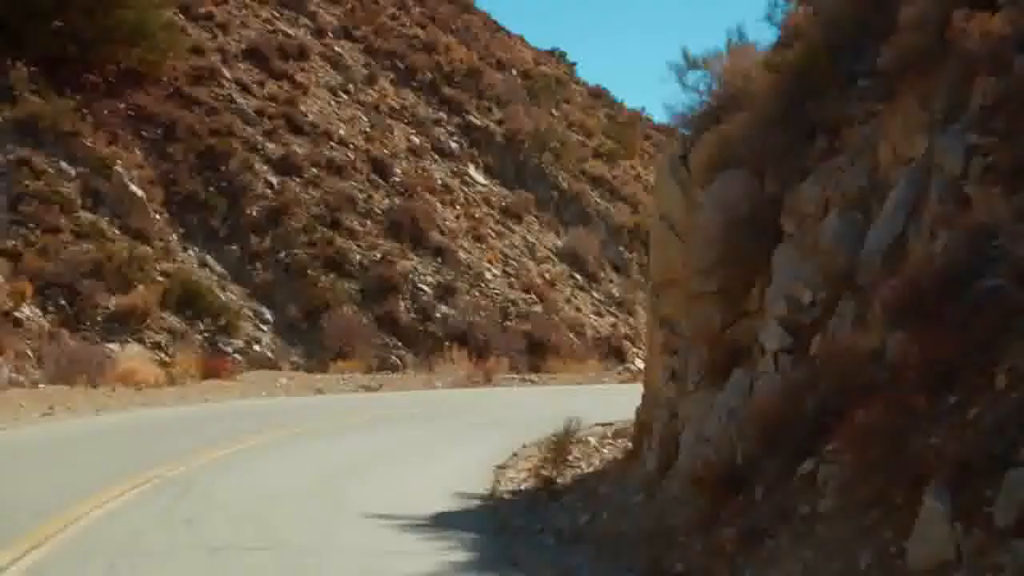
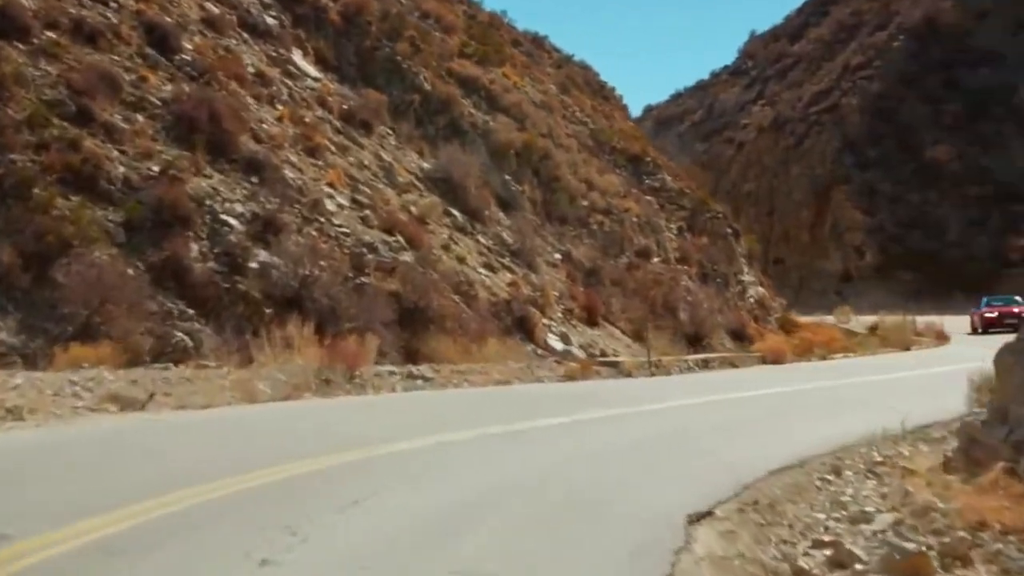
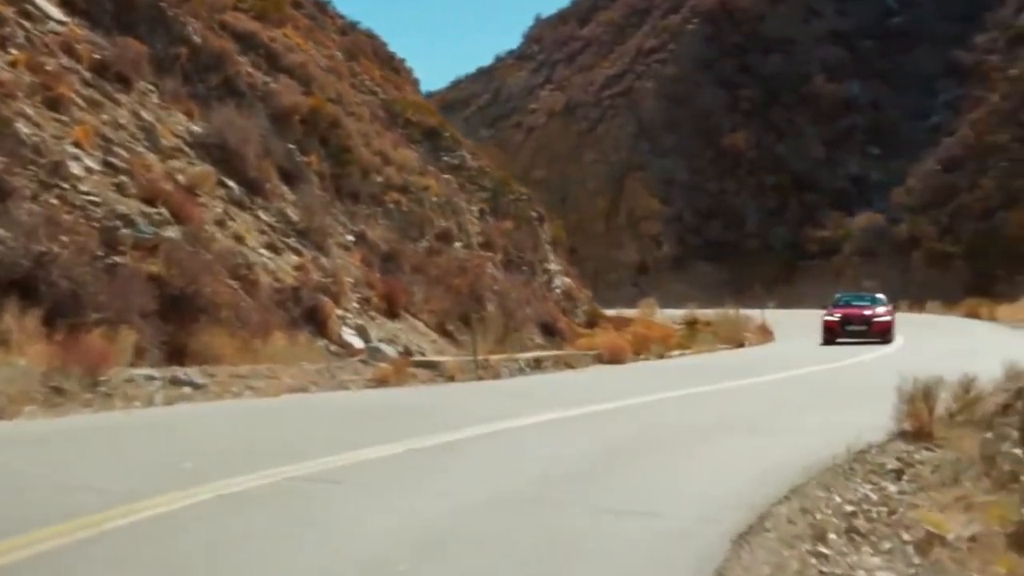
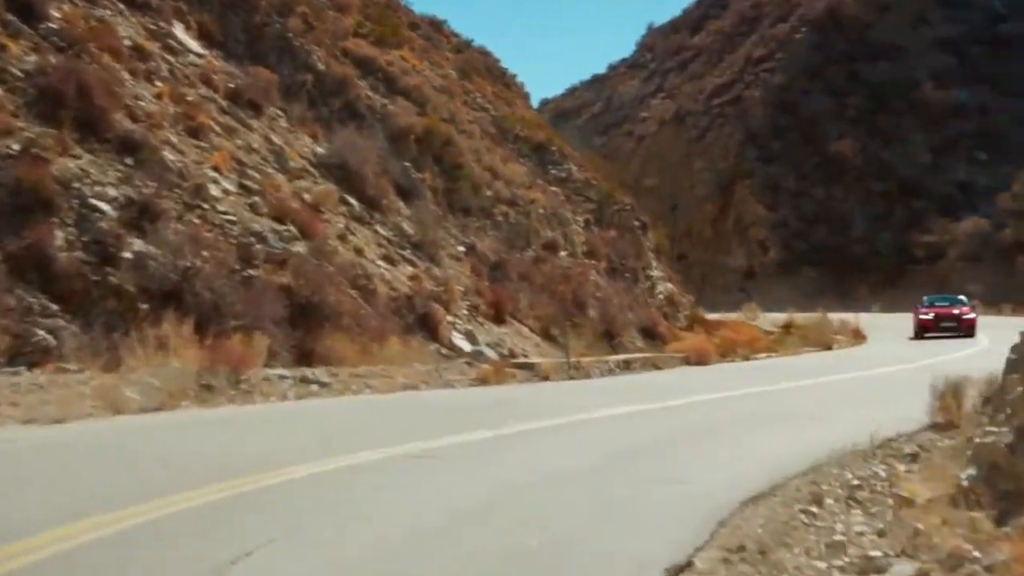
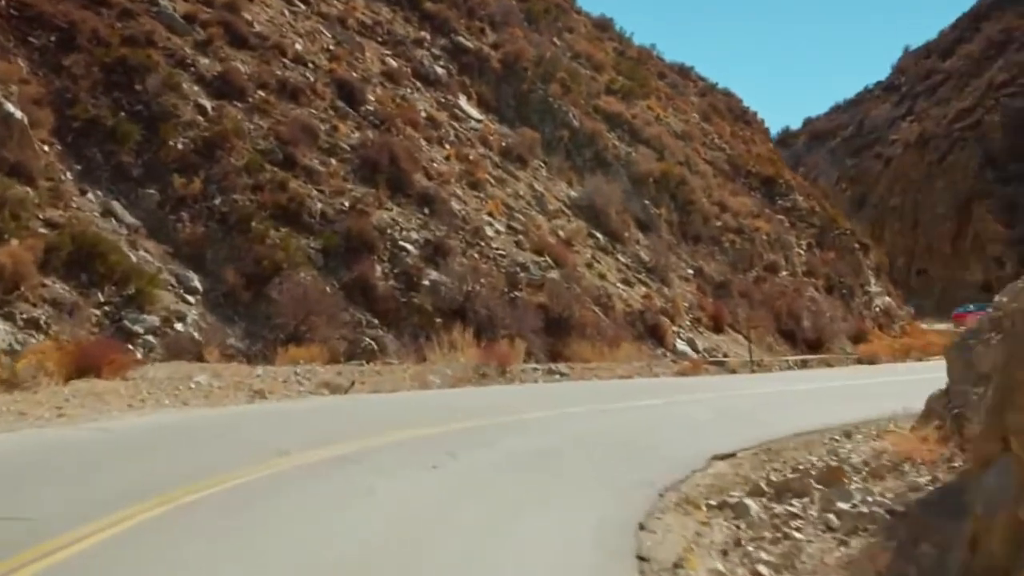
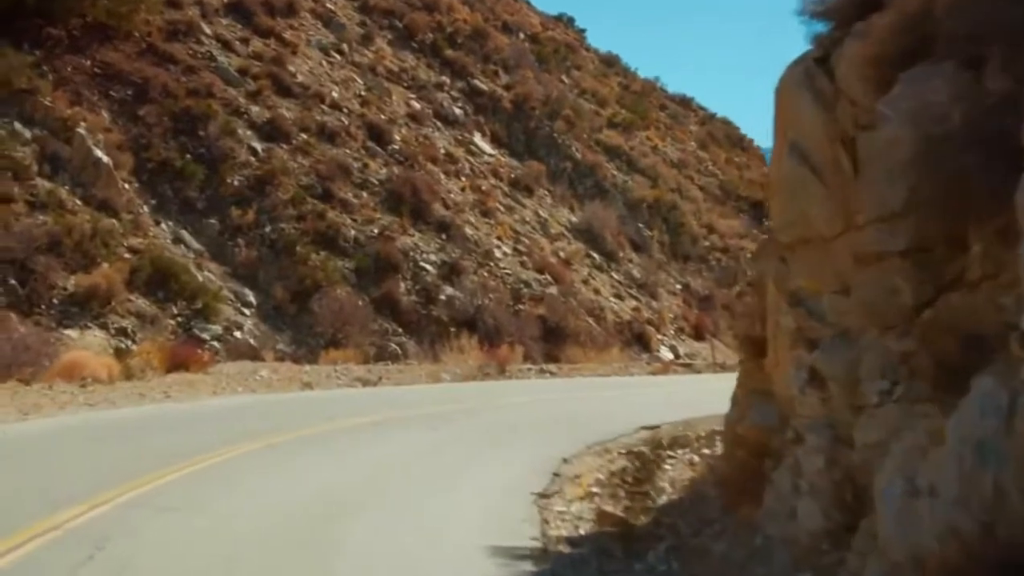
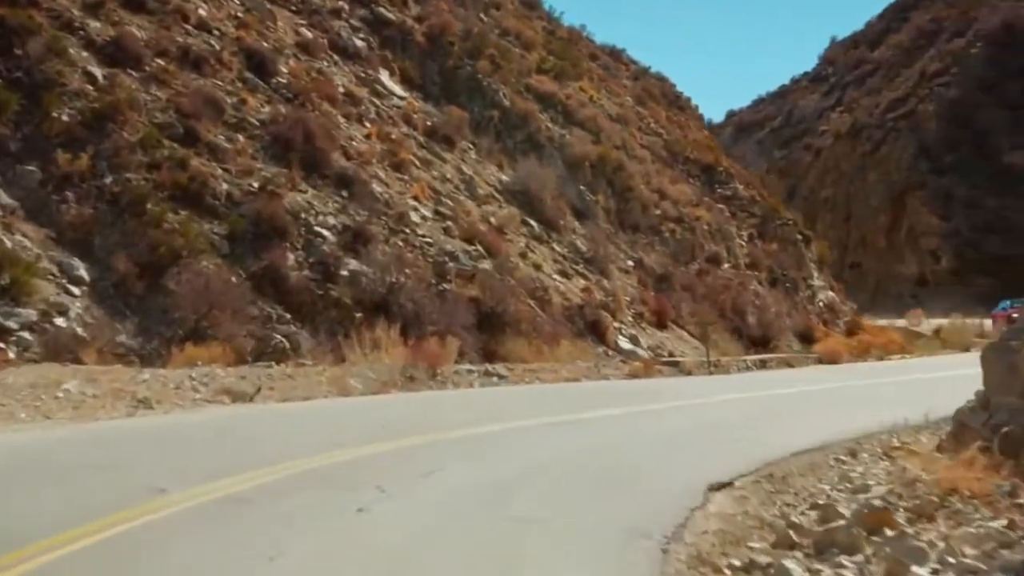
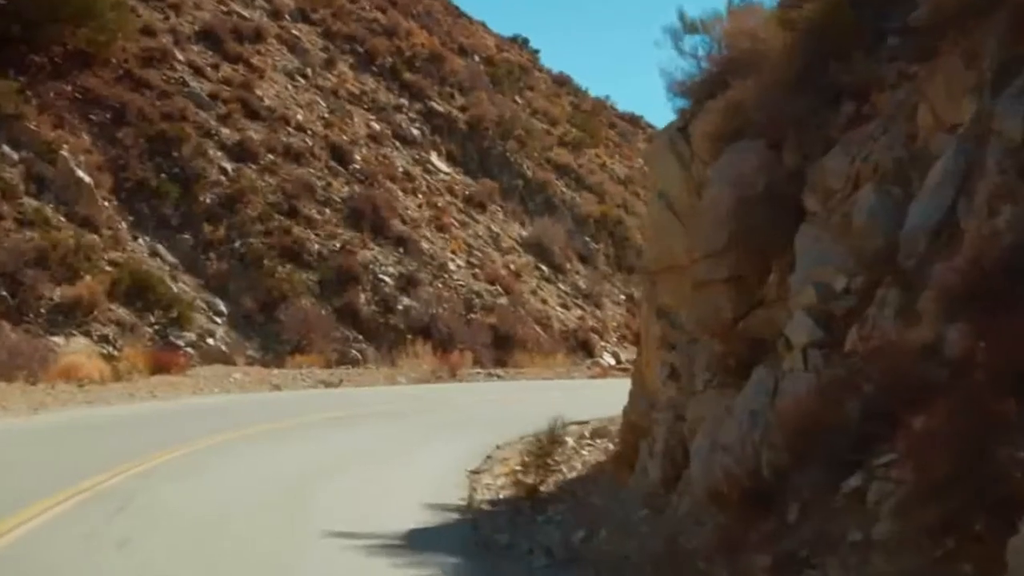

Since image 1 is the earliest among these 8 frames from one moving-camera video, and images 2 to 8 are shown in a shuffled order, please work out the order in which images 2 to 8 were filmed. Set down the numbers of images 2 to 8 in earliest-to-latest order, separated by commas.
8, 6, 5, 7, 2, 4, 3
